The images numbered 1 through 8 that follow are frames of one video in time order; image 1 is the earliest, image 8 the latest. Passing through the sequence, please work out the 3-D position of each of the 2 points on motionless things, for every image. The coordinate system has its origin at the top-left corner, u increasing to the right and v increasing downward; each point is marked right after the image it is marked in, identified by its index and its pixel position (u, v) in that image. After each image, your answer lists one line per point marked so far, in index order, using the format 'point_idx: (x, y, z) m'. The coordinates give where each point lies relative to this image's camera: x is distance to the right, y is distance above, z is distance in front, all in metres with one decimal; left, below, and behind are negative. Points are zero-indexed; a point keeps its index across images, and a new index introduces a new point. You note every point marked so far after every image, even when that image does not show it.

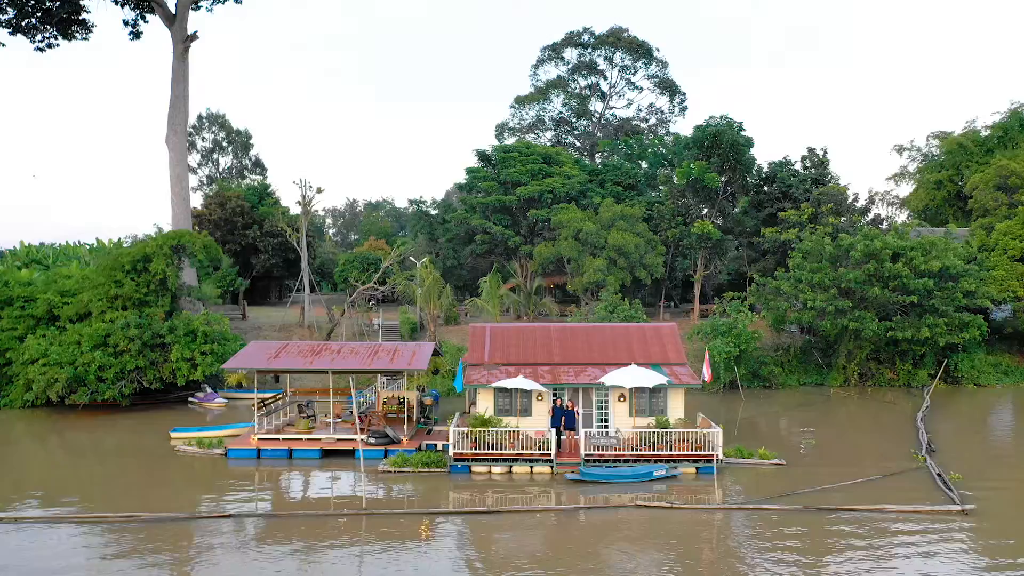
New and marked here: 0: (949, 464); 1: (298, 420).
0: (+9.8, -4.2, +15.2) m
1: (-5.0, -3.2, +15.4) m
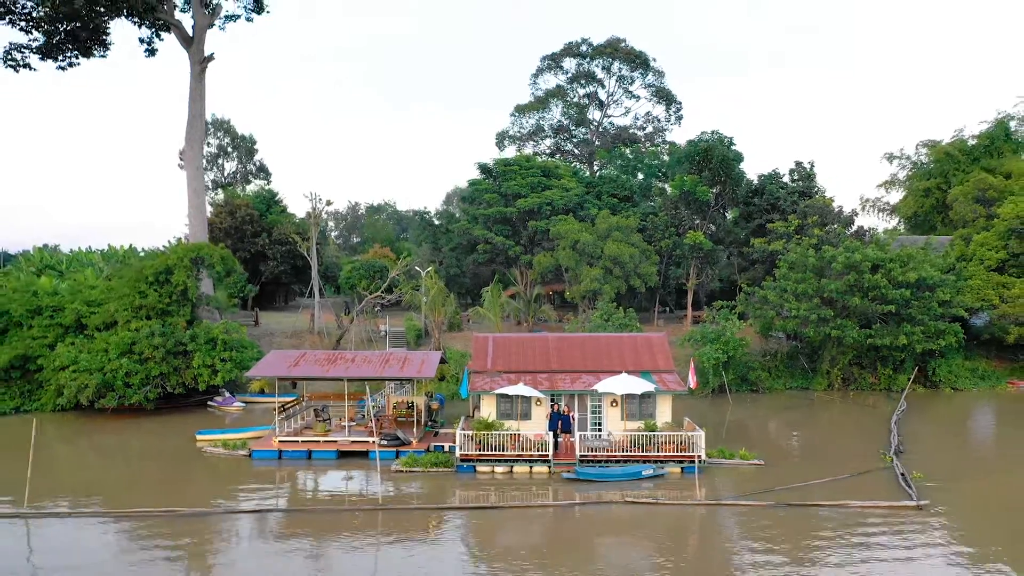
0: (+9.8, -4.5, +16.3) m
1: (-4.9, -3.5, +16.5) m
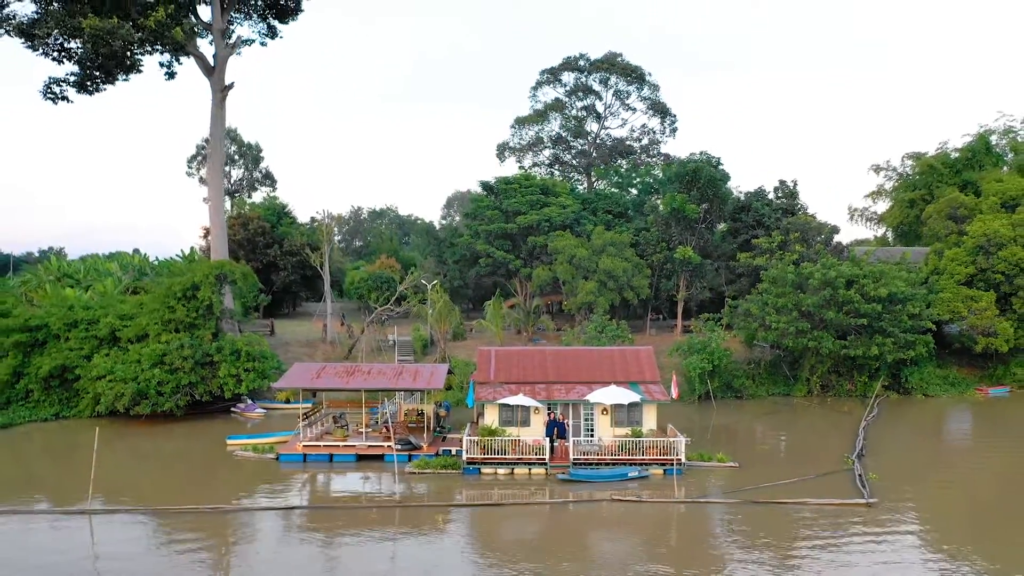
0: (+9.8, -5.0, +17.9) m
1: (-4.9, -4.0, +18.0) m
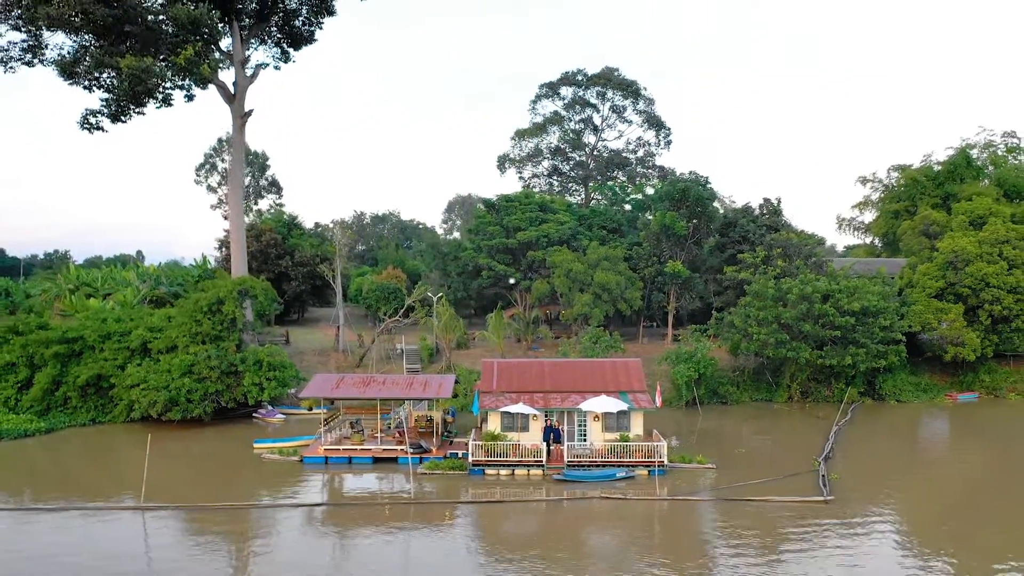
0: (+9.9, -5.5, +19.6) m
1: (-4.9, -4.5, +19.7) m
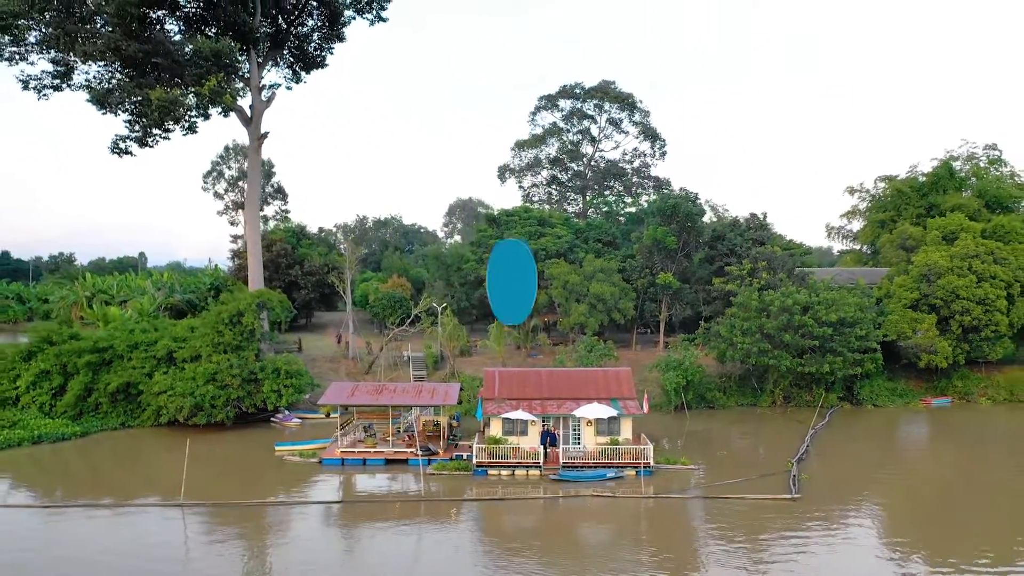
0: (+9.9, -5.9, +21.2) m
1: (-4.9, -4.9, +21.4) m
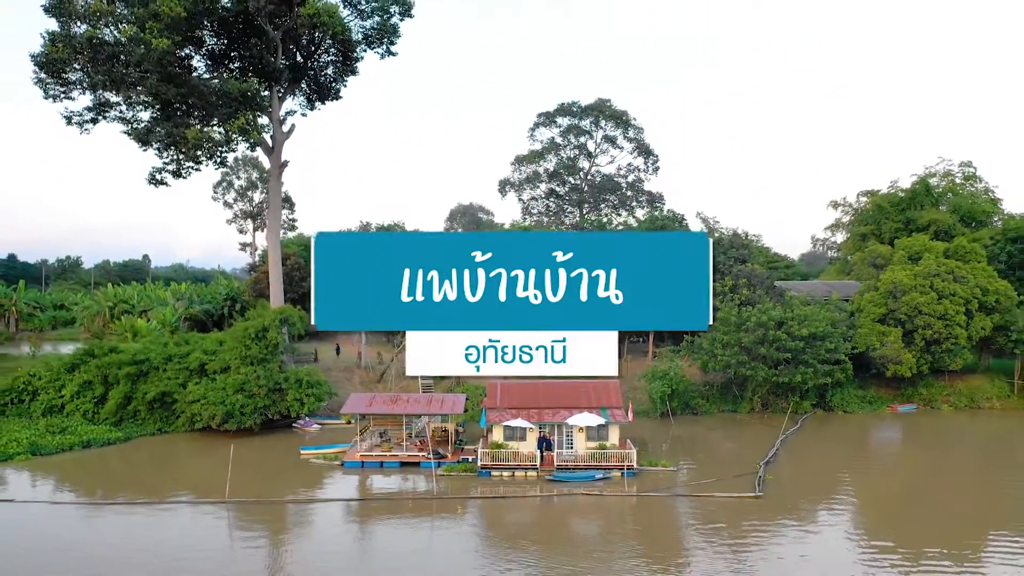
0: (+9.9, -6.6, +23.6) m
1: (-4.9, -5.7, +23.7) m
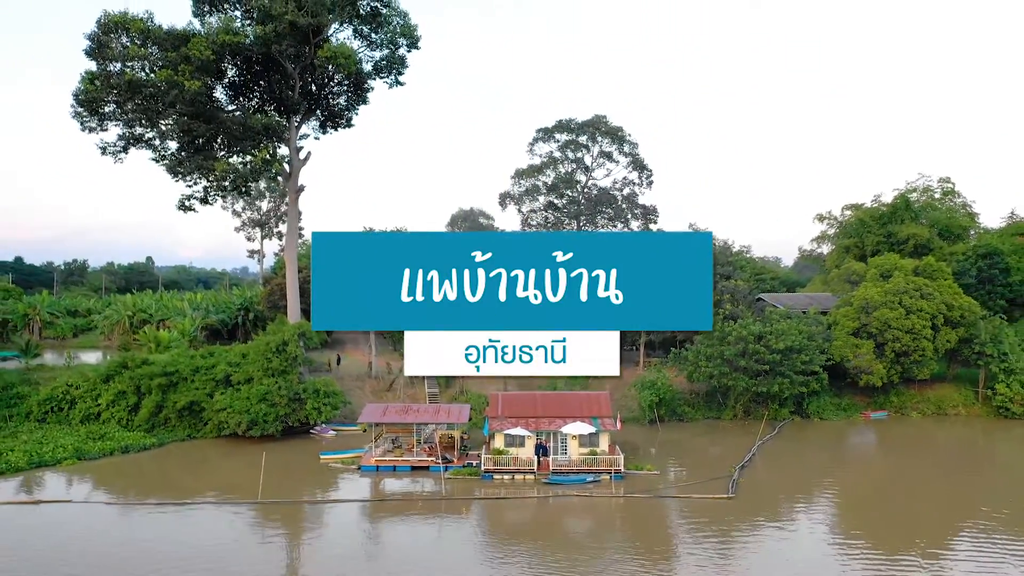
0: (+9.9, -7.4, +25.9) m
1: (-4.9, -6.4, +26.0) m
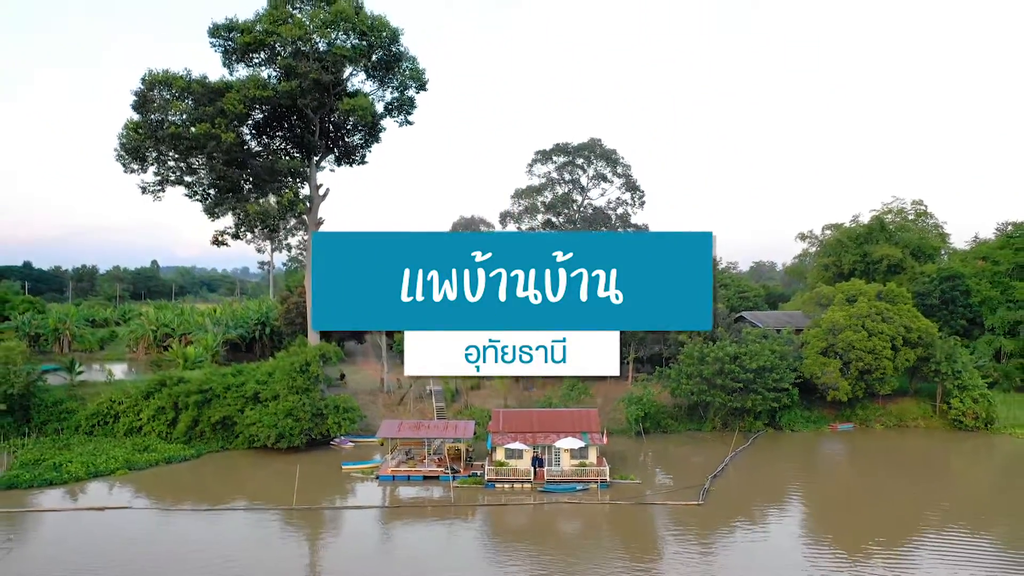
0: (+9.9, -8.7, +29.1) m
1: (-4.9, -7.7, +29.2) m
